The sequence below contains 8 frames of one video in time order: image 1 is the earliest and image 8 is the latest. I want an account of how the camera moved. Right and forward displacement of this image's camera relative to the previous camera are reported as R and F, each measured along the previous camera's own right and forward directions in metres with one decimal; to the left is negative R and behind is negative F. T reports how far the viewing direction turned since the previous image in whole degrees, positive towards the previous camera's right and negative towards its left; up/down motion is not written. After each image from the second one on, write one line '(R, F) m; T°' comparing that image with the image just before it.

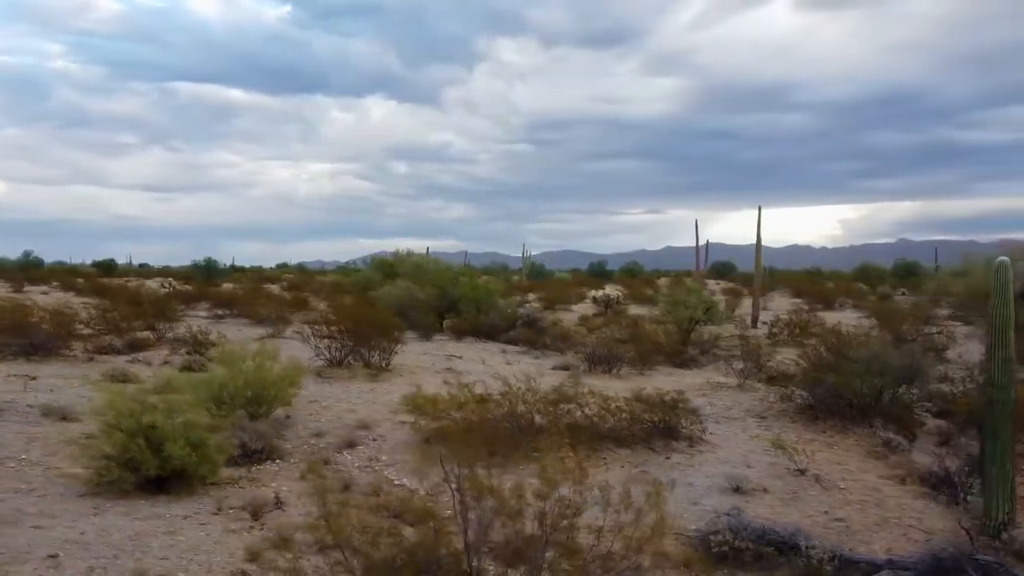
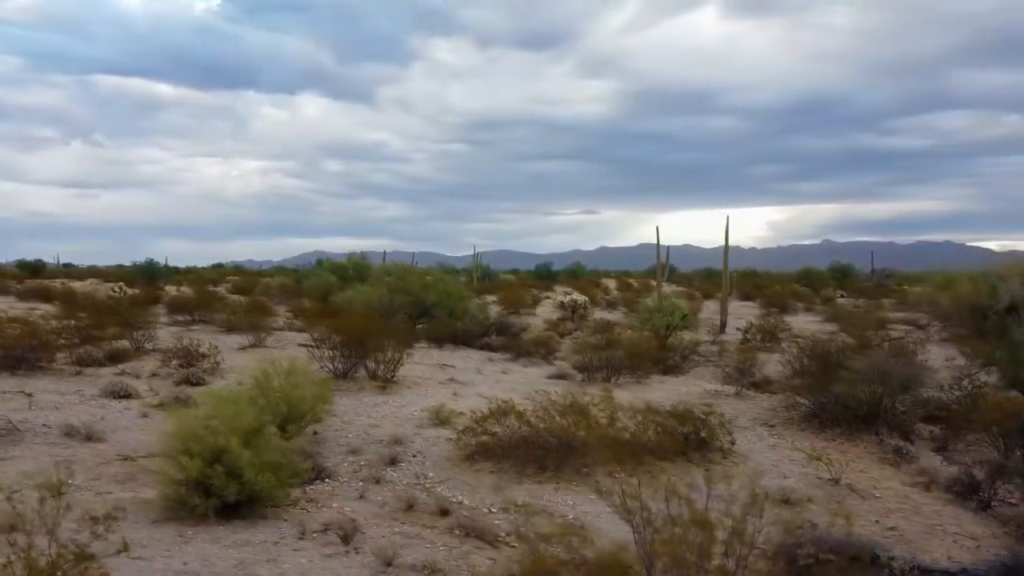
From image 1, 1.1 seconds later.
(-0.9, -0.1) m; +4°
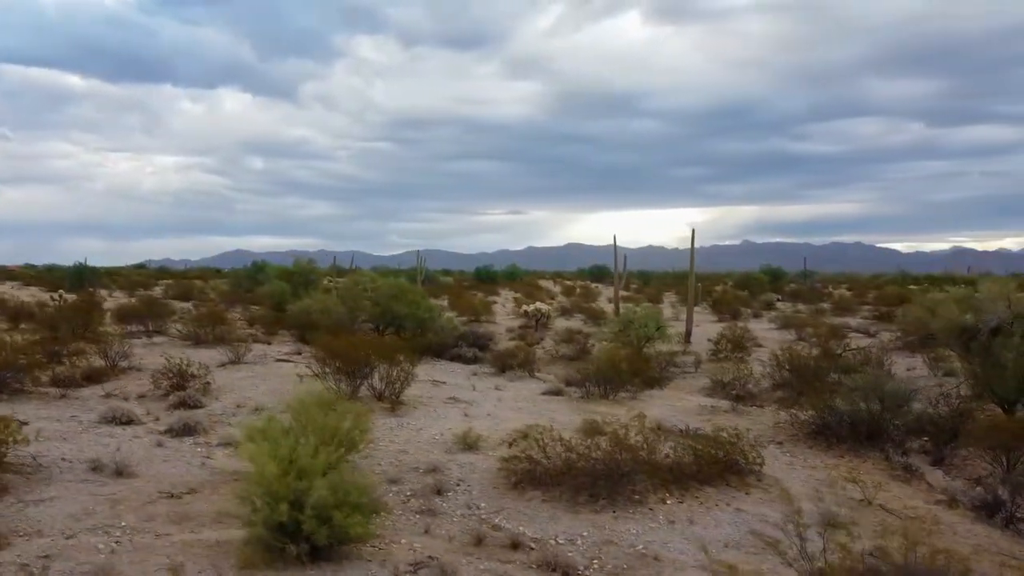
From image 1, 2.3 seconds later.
(-1.0, 0.0) m; +5°
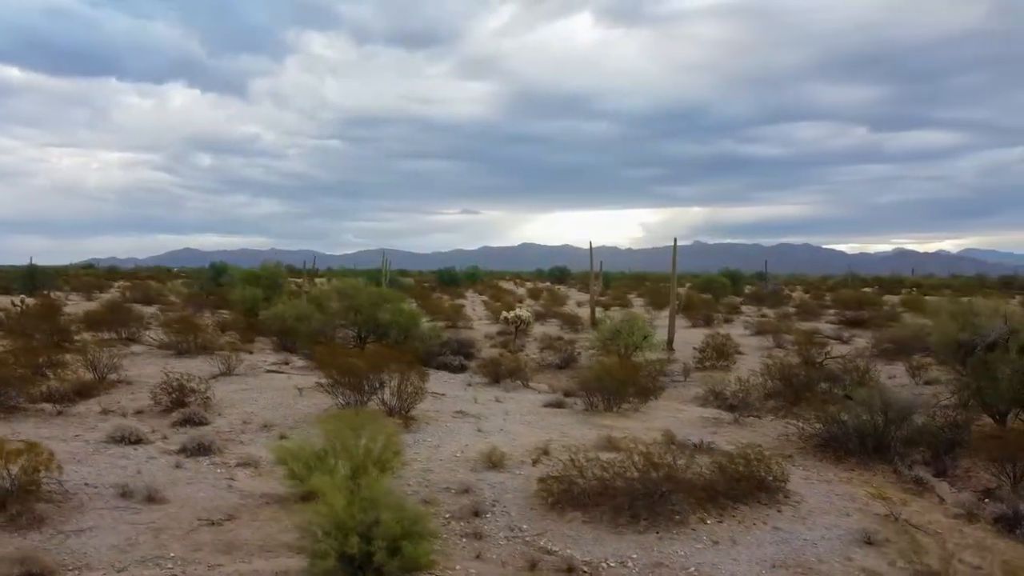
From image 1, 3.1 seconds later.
(-0.7, 0.0) m; +3°
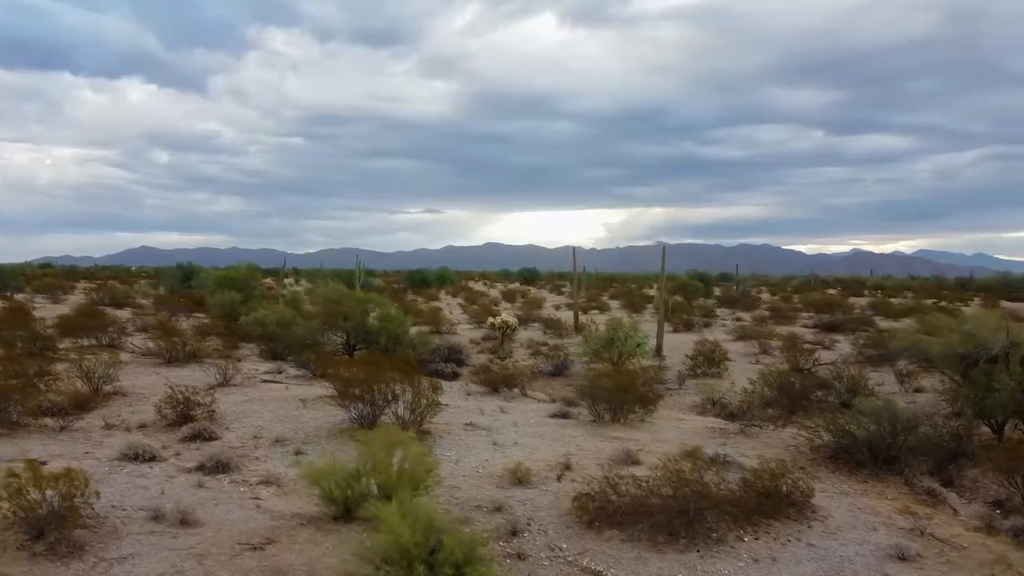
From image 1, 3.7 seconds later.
(-0.6, 0.0) m; +3°
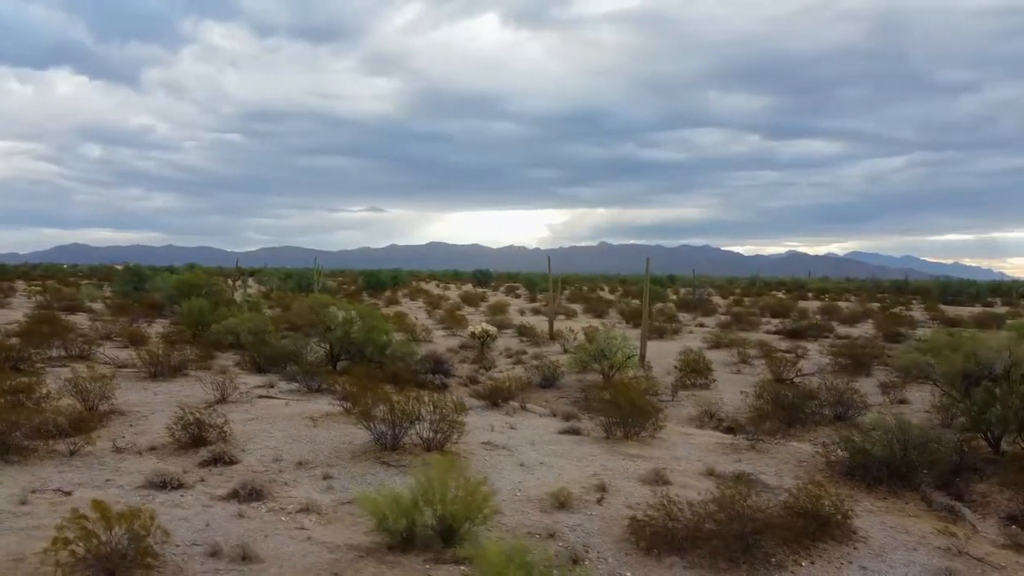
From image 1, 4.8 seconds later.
(-1.0, 0.0) m; +4°
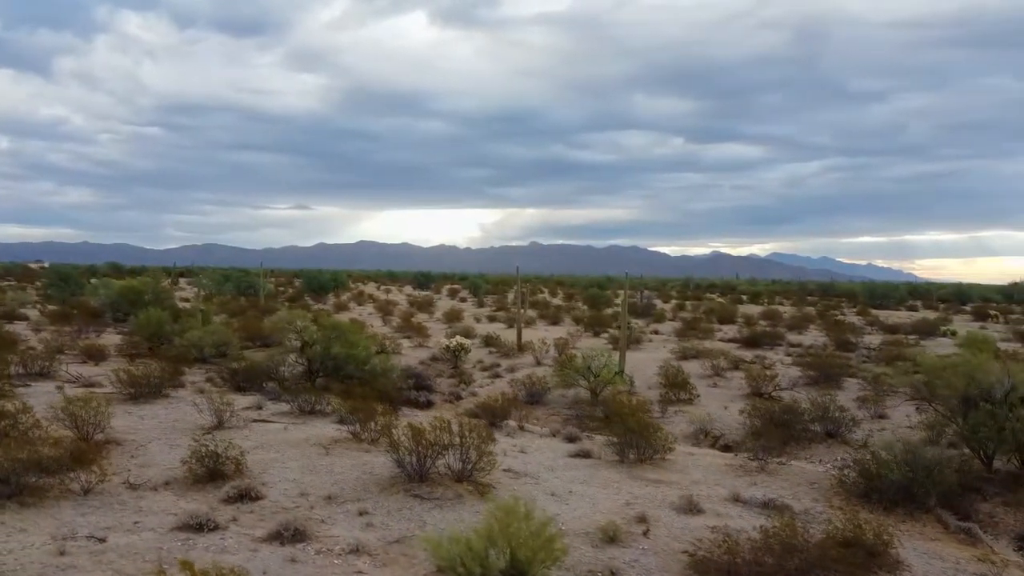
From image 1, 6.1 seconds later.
(-1.2, +0.1) m; +5°
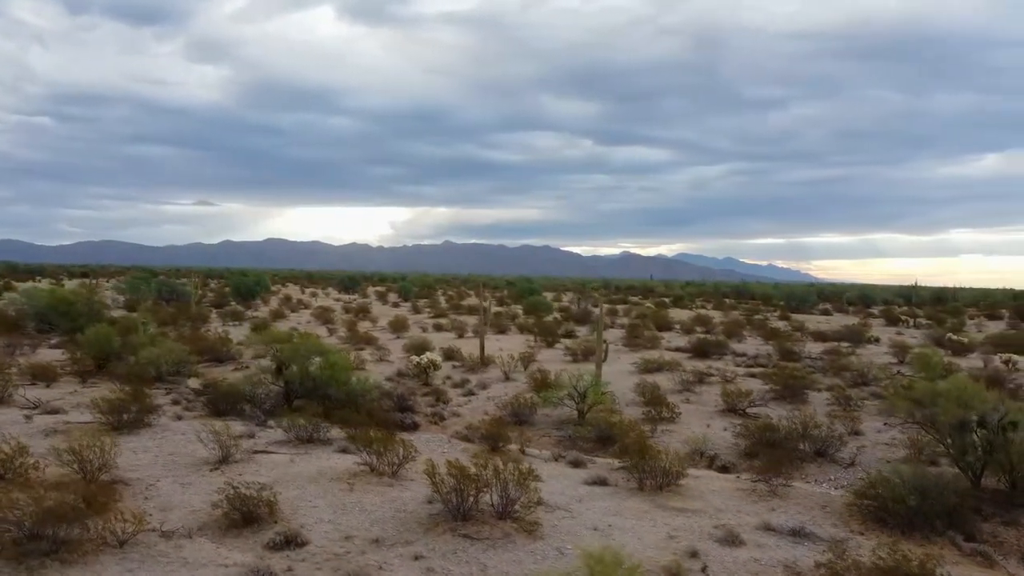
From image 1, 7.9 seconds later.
(-1.6, +0.1) m; +6°
